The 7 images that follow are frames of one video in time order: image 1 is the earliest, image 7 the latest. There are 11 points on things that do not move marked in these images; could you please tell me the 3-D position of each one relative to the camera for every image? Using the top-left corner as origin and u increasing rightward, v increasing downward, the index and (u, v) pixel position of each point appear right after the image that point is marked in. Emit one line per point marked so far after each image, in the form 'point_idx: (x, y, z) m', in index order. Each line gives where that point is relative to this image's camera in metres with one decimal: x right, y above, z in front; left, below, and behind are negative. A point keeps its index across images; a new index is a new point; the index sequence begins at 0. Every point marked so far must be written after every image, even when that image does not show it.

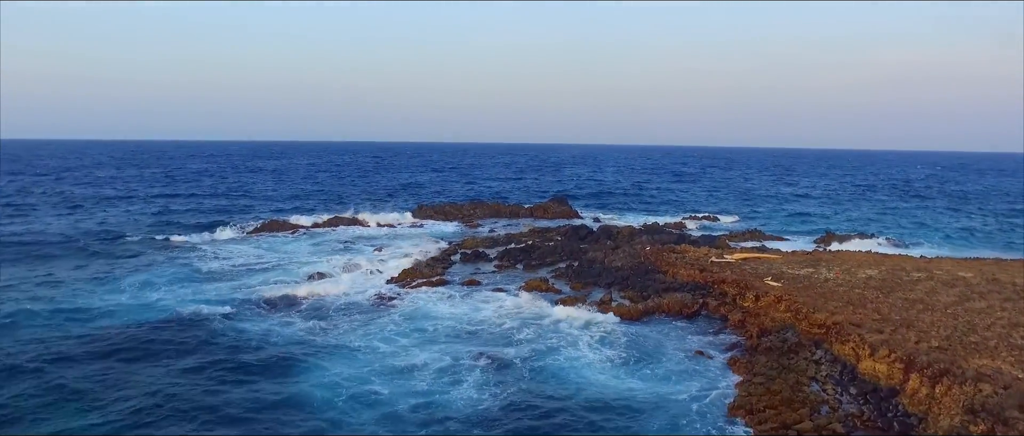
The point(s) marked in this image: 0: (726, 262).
0: (+6.7, -1.4, +20.0) m
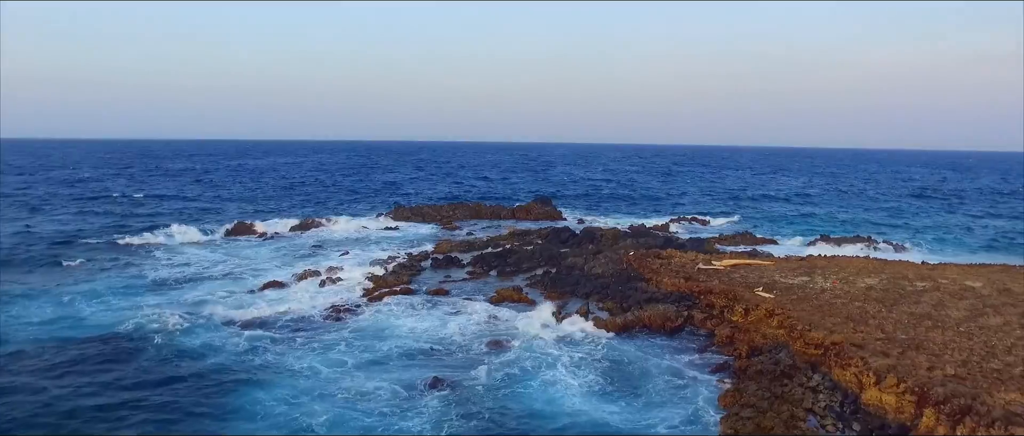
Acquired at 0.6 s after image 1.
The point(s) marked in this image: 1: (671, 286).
0: (+5.8, -1.5, +18.4) m
1: (+4.3, -1.9, +17.4) m
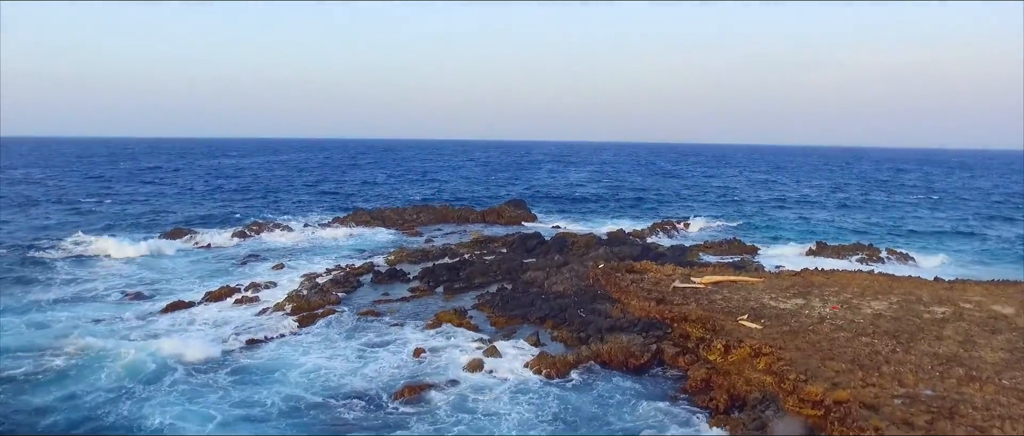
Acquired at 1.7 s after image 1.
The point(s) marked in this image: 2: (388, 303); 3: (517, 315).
0: (+4.4, -1.7, +15.6) m
1: (+2.9, -2.1, +14.6) m
2: (-3.3, -2.3, +17.2) m
3: (+0.1, -2.4, +15.6) m
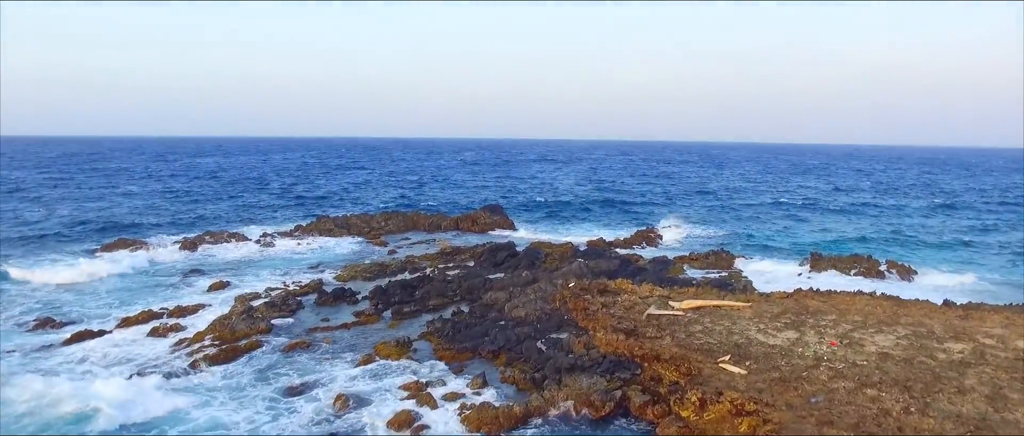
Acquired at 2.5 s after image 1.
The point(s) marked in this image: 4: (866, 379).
0: (+3.3, -2.1, +13.6) m
1: (+1.8, -2.5, +12.5) m
2: (-4.4, -2.7, +15.1) m
3: (-0.9, -2.7, +13.5) m
4: (+5.3, -2.4, +9.6) m
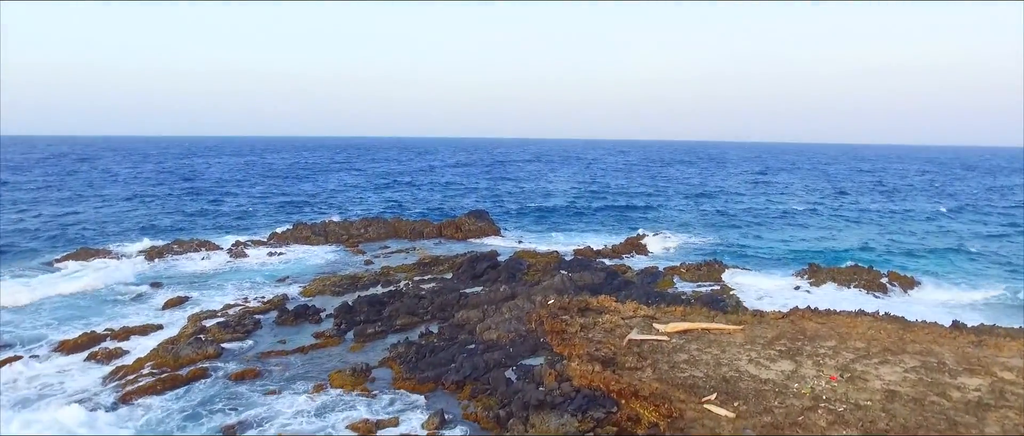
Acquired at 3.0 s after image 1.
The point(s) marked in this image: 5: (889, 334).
0: (+2.7, -2.4, +12.3) m
1: (+1.2, -2.8, +11.3) m
2: (-5.0, -3.0, +13.9) m
3: (-1.6, -3.0, +12.3) m
4: (+4.7, -2.7, +8.4) m
5: (+7.2, -2.2, +12.2) m
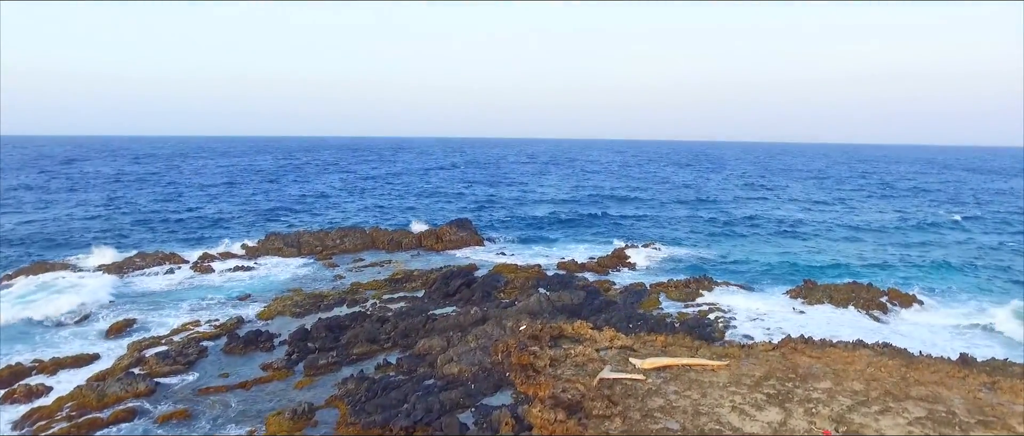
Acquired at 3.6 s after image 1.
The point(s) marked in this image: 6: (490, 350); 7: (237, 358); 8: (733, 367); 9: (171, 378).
0: (+2.0, -2.8, +11.0) m
1: (+0.5, -3.2, +10.0) m
2: (-5.8, -3.4, +12.6) m
3: (-2.3, -3.5, +11.0) m
4: (+4.0, -3.2, +7.1) m
5: (+6.5, -2.6, +11.0) m
6: (-0.5, -2.8, +13.6) m
7: (-6.2, -3.1, +14.4) m
8: (+4.0, -2.7, +11.5) m
9: (-7.0, -3.3, +13.2) m
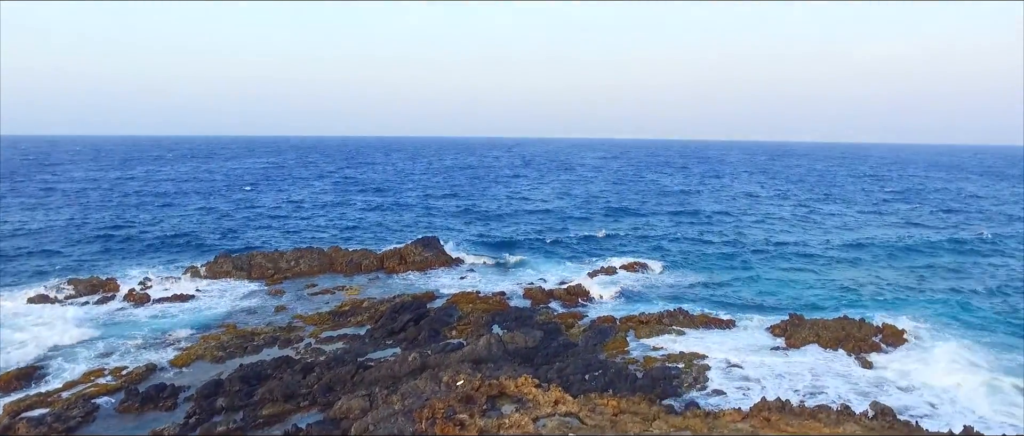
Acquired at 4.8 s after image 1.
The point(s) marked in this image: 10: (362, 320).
0: (+0.7, -3.6, +9.1) m
1: (-0.8, -4.0, +8.1) m
2: (-7.1, -4.2, +10.7) m
3: (-3.6, -4.3, +9.1) m
4: (+2.7, -3.9, +5.1) m
5: (+5.2, -3.4, +9.0) m
6: (-1.7, -3.6, +11.7) m
7: (-7.5, -3.9, +12.5) m
8: (+2.7, -3.4, +9.6) m
9: (-8.3, -4.1, +11.3) m
10: (-4.3, -2.9, +18.5) m
